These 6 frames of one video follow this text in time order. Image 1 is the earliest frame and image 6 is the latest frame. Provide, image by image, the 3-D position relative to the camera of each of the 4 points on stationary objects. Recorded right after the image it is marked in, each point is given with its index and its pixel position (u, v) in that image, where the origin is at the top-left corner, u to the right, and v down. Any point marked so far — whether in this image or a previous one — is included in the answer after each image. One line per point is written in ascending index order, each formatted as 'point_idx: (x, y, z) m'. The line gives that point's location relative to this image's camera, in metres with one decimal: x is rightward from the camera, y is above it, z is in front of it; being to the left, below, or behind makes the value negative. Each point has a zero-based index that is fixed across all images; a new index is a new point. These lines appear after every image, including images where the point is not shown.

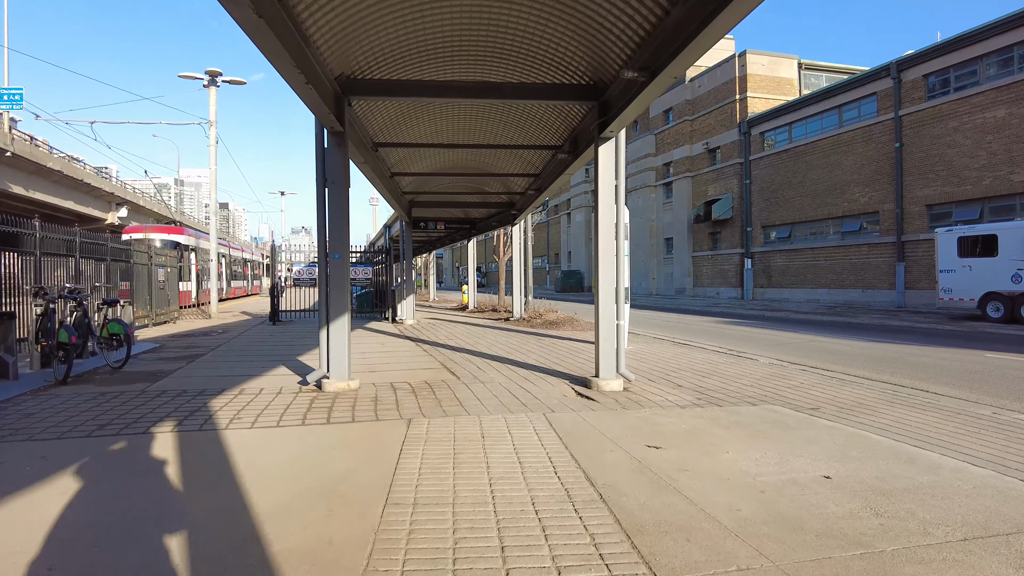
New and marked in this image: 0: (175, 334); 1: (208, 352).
0: (-8.1, -1.1, +14.7) m
1: (-5.7, -1.2, +11.5) m
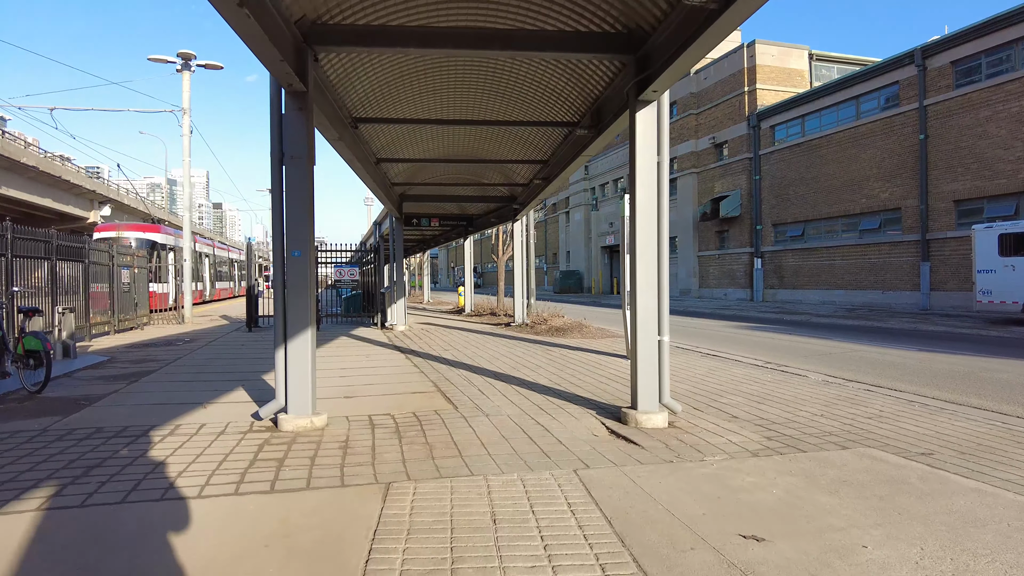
0: (-8.0, -1.2, +13.0) m
1: (-5.6, -1.3, +9.8) m
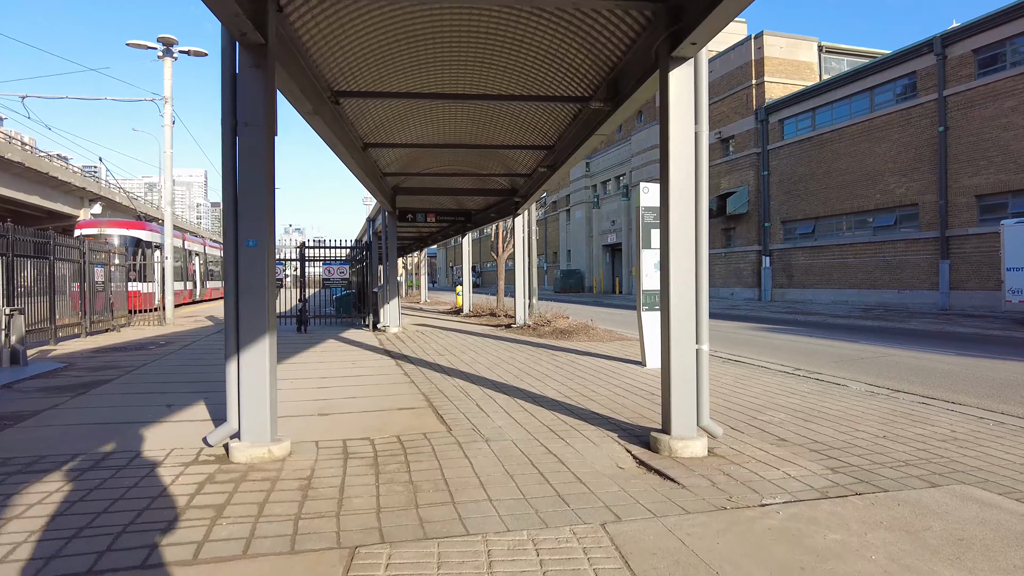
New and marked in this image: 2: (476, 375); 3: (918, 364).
0: (-8.0, -1.2, +11.9) m
1: (-5.6, -1.3, +8.7) m
2: (-0.5, -1.2, +8.4) m
3: (+6.8, -1.3, +10.2) m
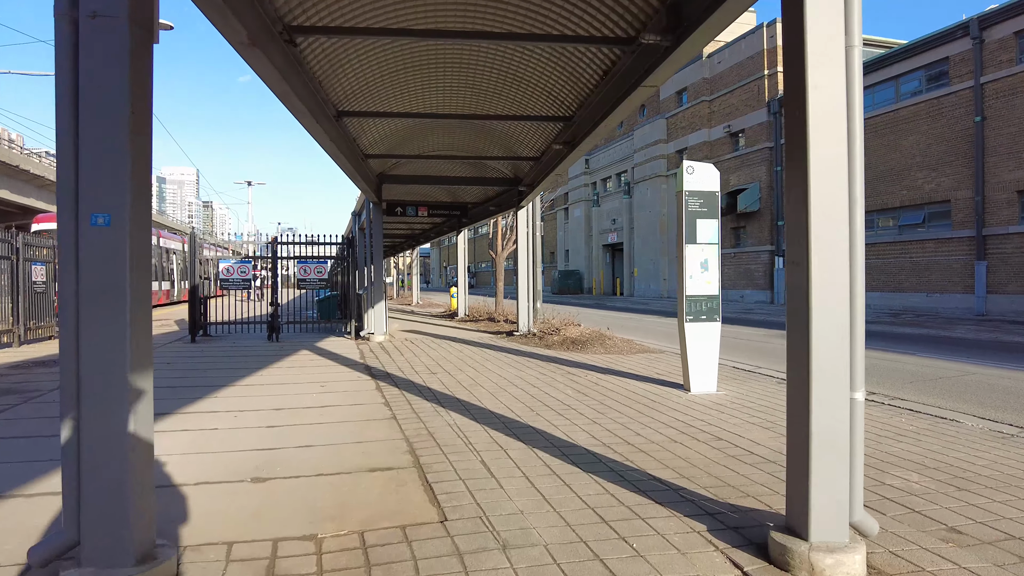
0: (-7.9, -1.2, +9.9) m
1: (-5.5, -1.3, +6.8) m
2: (-0.4, -1.3, +6.5) m
3: (+6.9, -1.3, +8.4) m
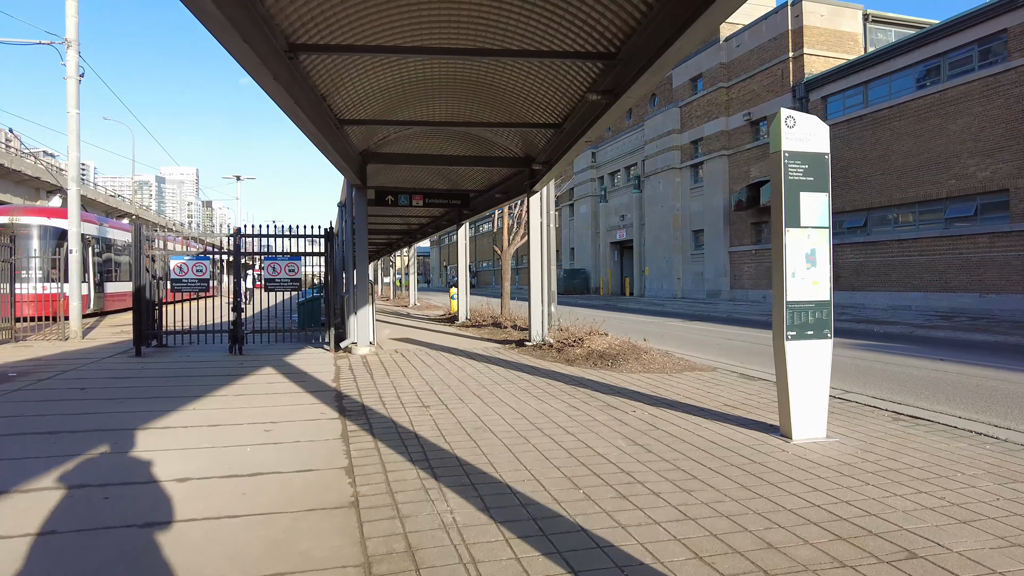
0: (-7.7, -1.2, +7.6) m
1: (-5.3, -1.3, +4.5) m
2: (-0.1, -1.3, +4.2) m
3: (+7.1, -1.4, +6.1) m
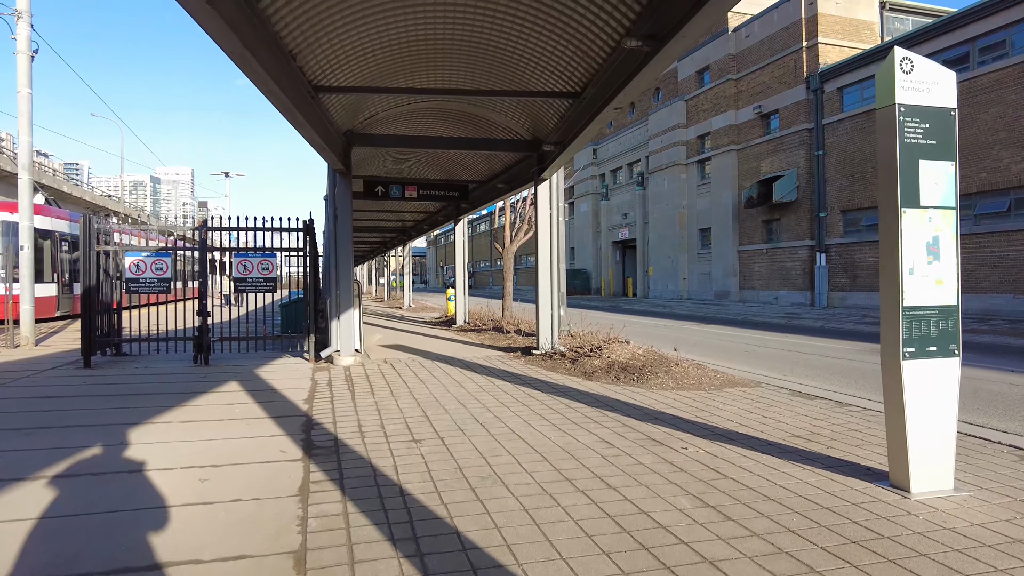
0: (-7.6, -1.3, +6.2) m
1: (-5.1, -1.3, +3.1) m
2: (0.0, -1.3, +2.8) m
3: (+7.3, -1.4, +4.8) m
